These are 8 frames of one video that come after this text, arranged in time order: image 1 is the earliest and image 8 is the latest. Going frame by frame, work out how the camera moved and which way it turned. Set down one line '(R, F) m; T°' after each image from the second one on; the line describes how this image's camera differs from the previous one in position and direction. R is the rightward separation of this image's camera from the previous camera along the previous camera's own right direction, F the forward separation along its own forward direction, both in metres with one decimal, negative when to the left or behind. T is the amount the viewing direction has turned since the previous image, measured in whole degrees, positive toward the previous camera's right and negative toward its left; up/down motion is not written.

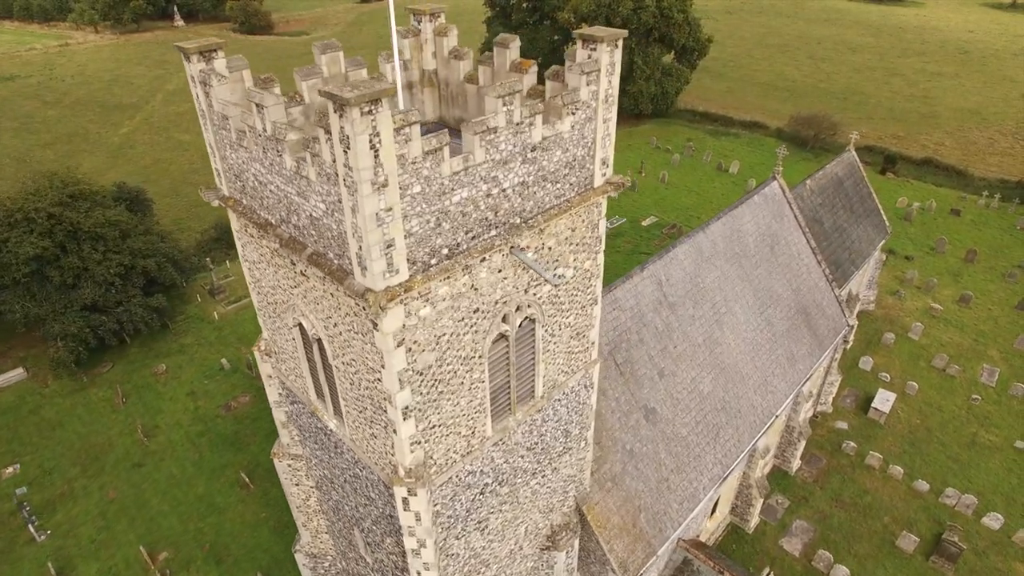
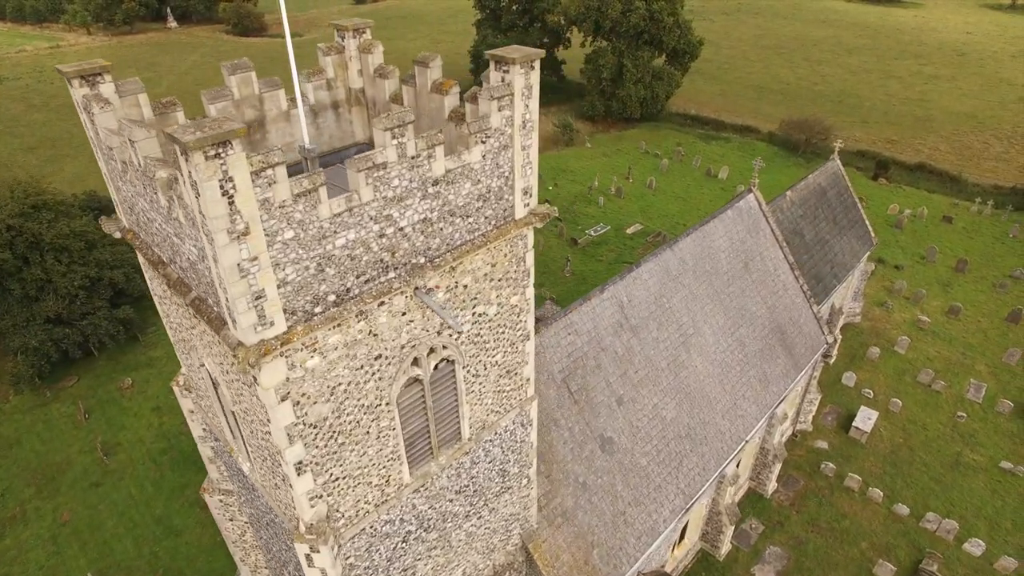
(+1.2, +0.6) m; 0°
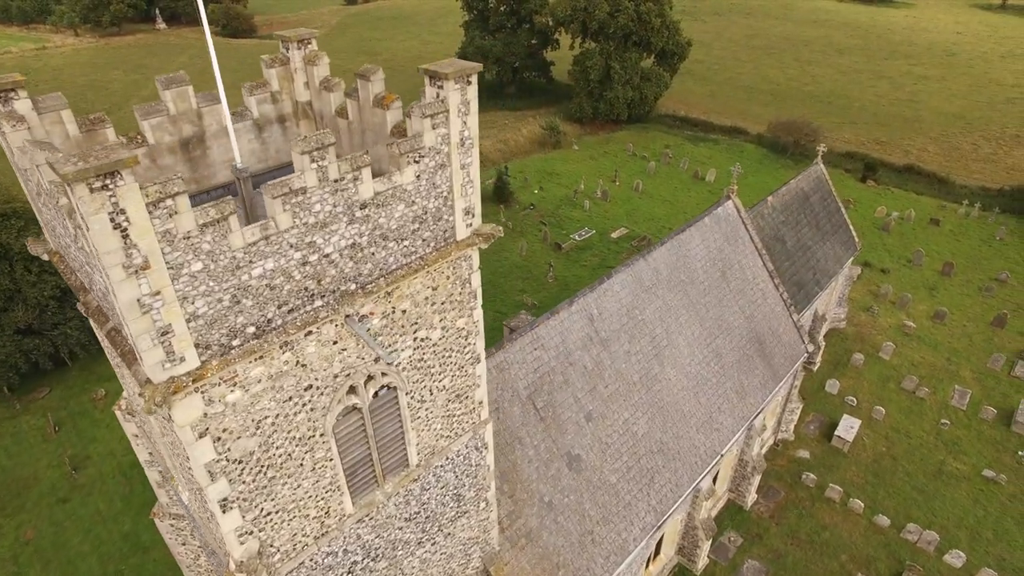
(+0.7, +0.3) m; 0°
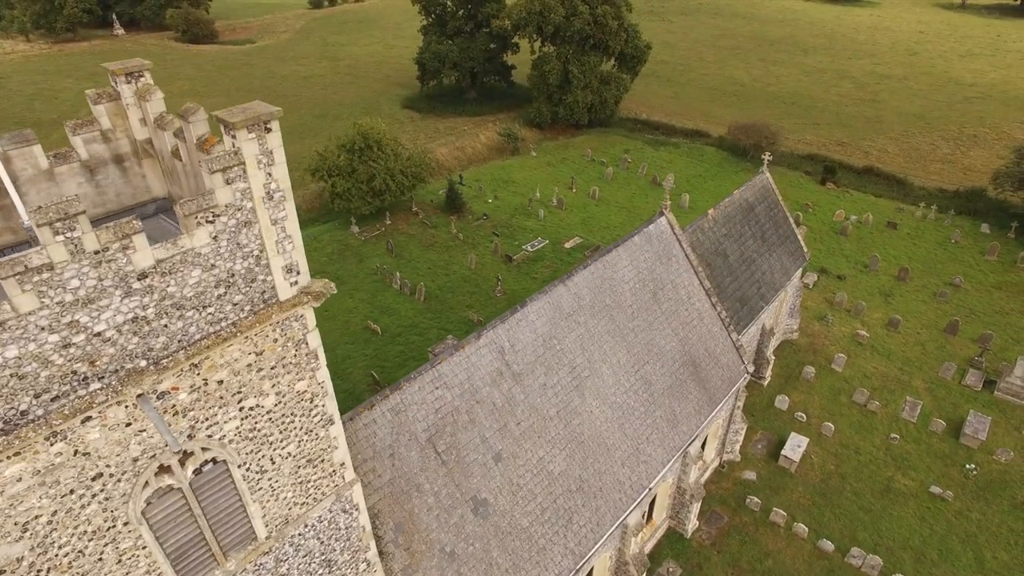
(+1.8, +0.8) m; +1°
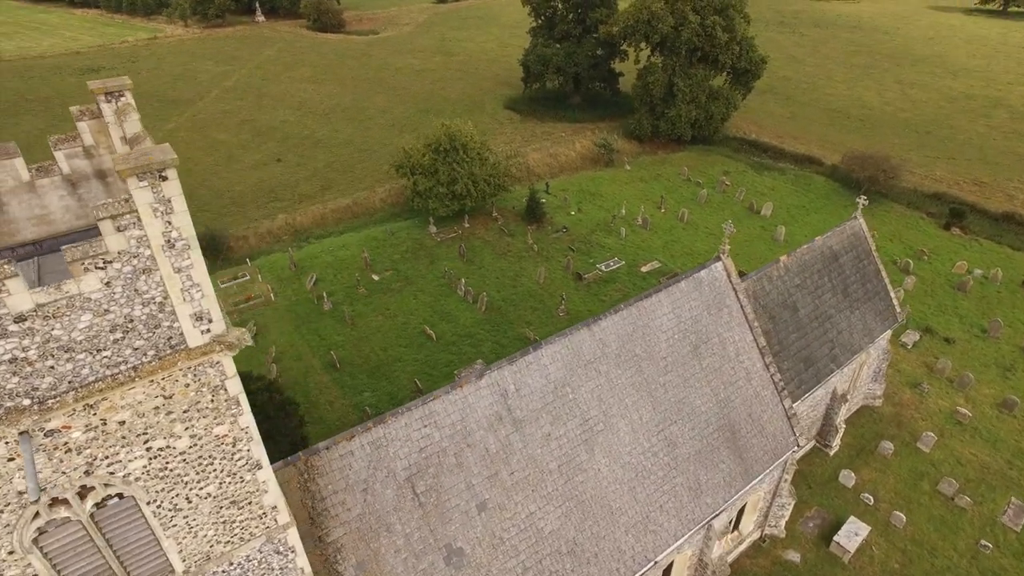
(+1.9, +1.0) m; -10°
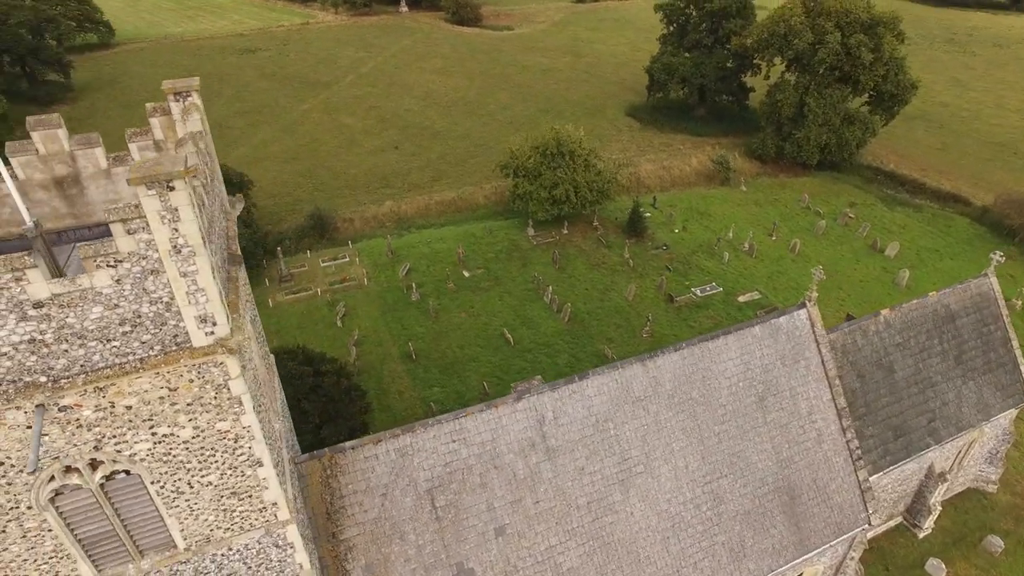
(+1.3, +0.4) m; -10°
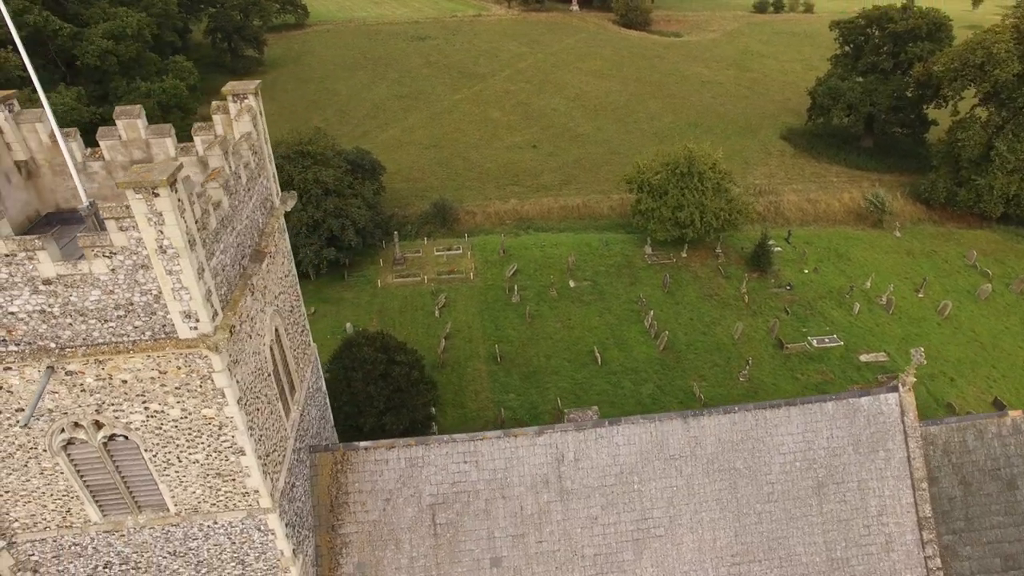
(+2.0, +0.6) m; -13°
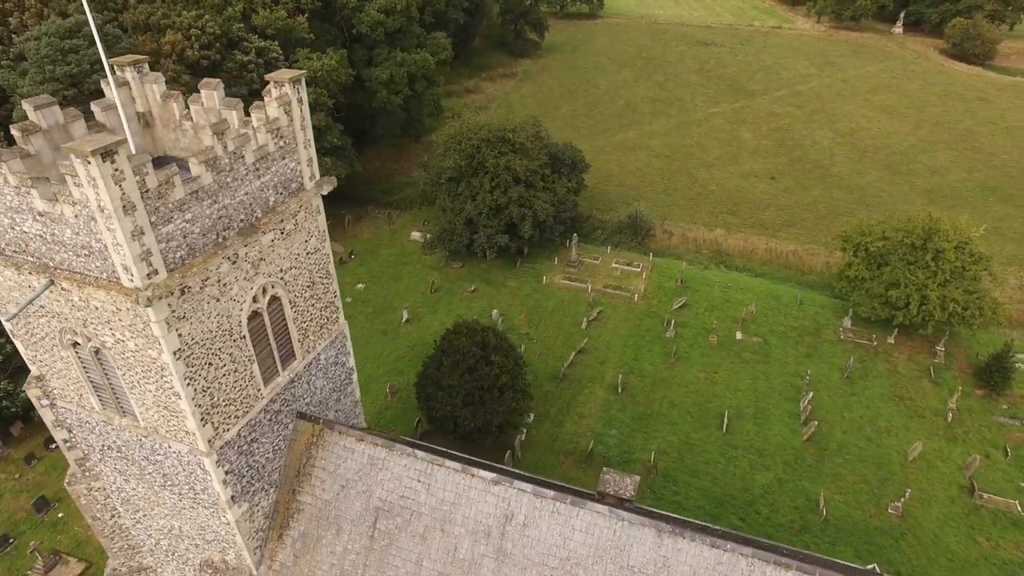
(+4.5, +1.8) m; -23°
